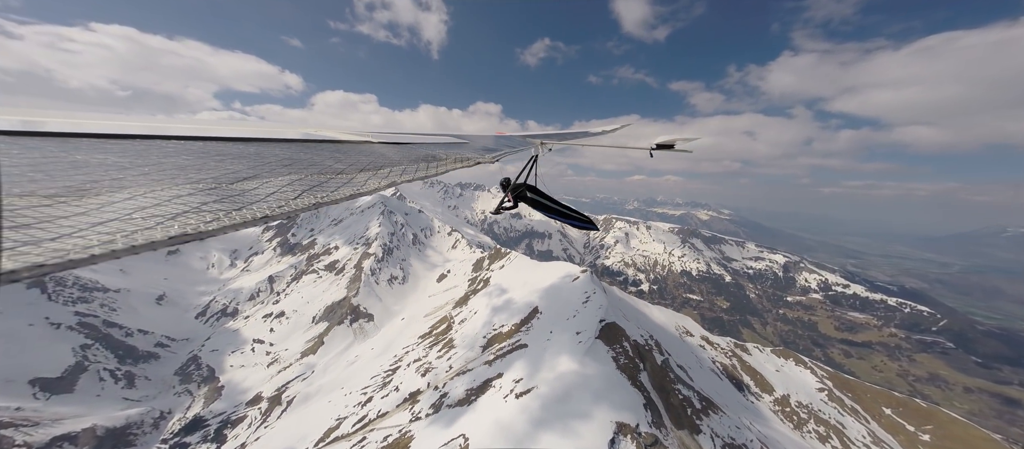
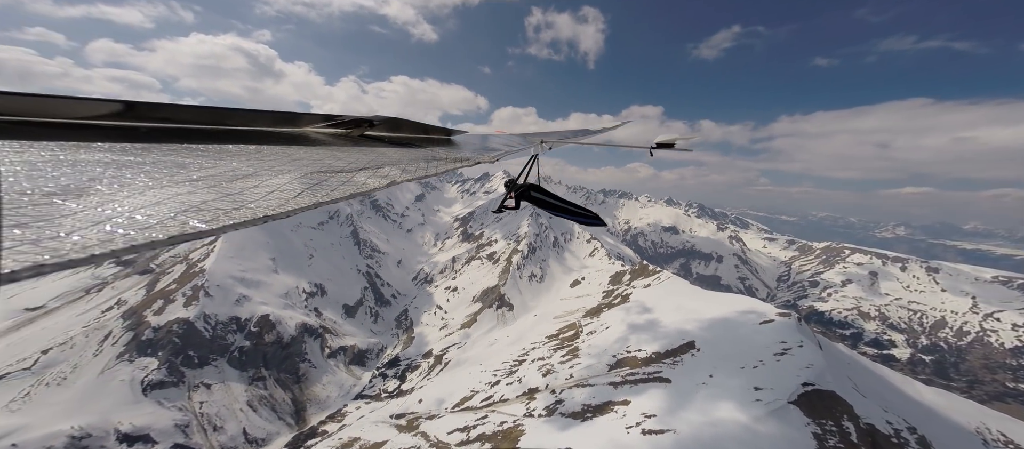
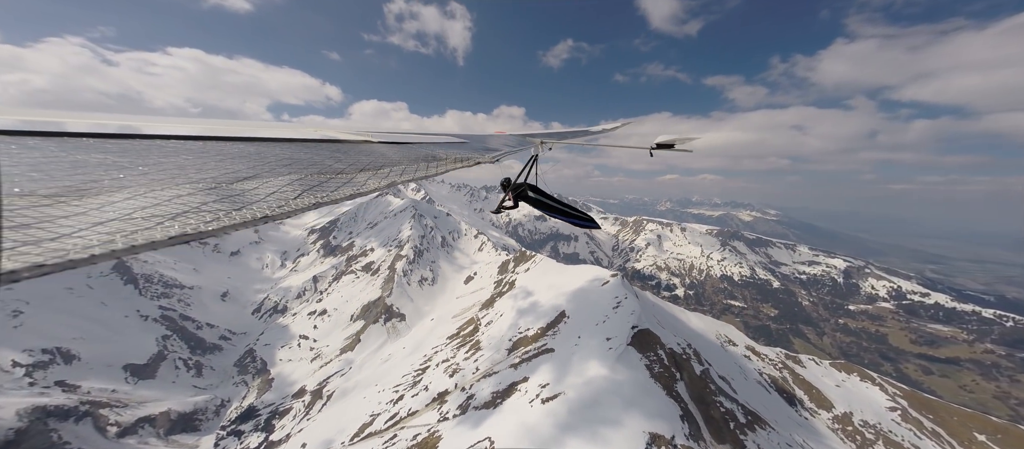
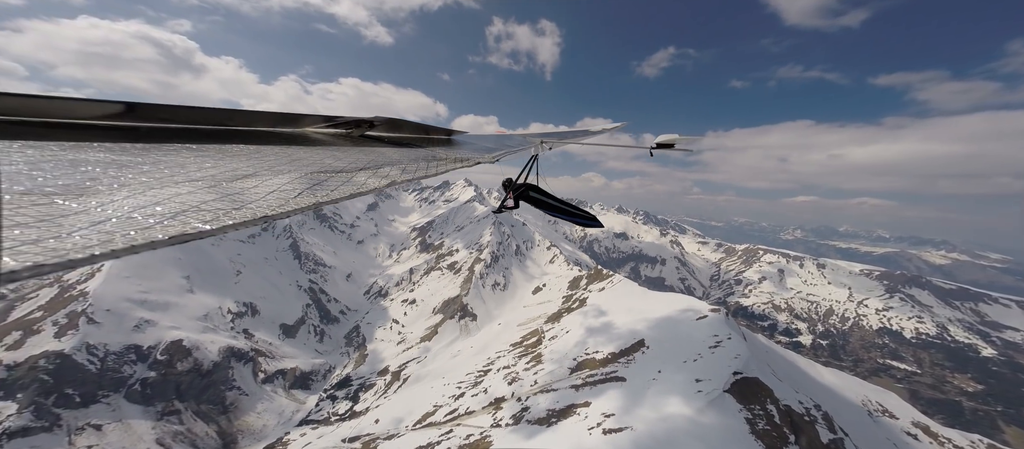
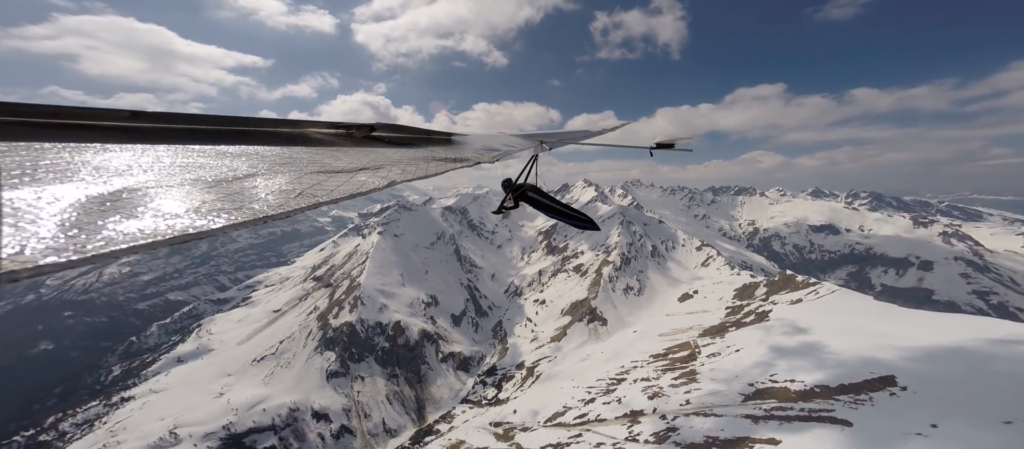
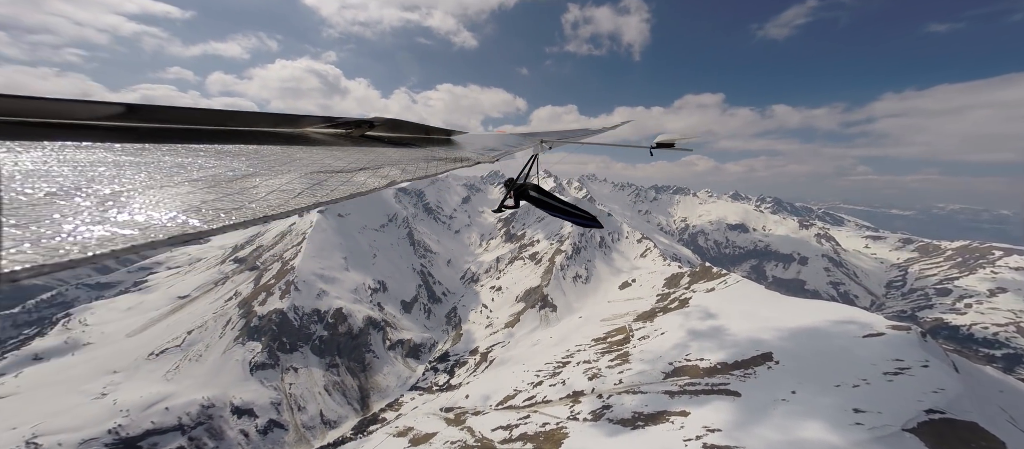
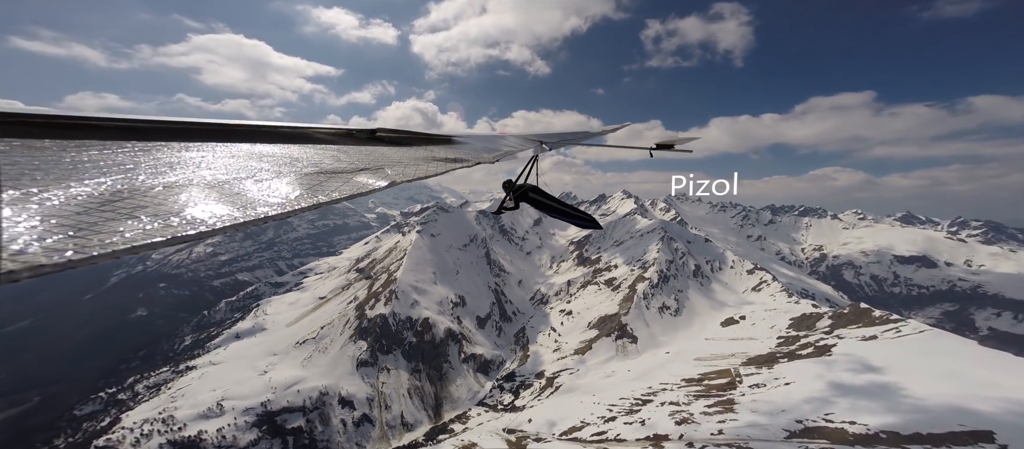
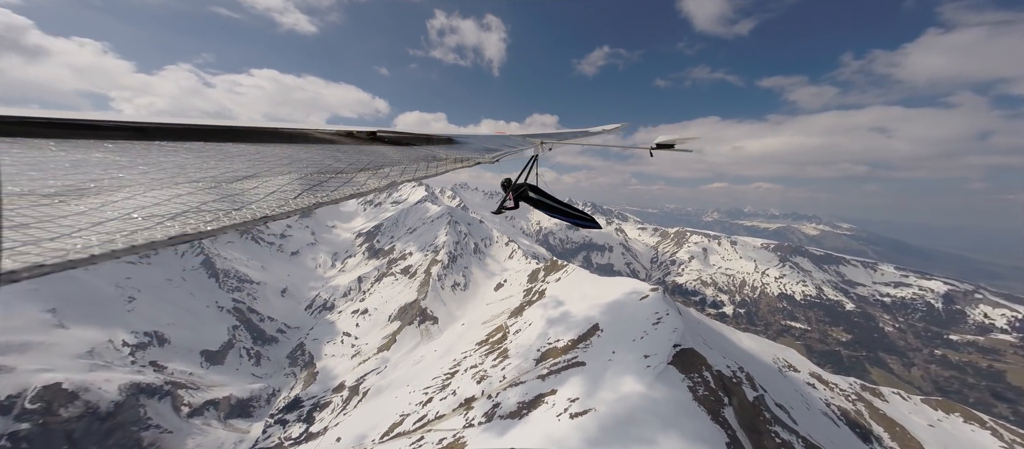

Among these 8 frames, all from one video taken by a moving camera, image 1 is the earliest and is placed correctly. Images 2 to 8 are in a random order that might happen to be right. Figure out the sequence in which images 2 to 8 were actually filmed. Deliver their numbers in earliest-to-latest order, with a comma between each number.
3, 8, 4, 2, 6, 5, 7
